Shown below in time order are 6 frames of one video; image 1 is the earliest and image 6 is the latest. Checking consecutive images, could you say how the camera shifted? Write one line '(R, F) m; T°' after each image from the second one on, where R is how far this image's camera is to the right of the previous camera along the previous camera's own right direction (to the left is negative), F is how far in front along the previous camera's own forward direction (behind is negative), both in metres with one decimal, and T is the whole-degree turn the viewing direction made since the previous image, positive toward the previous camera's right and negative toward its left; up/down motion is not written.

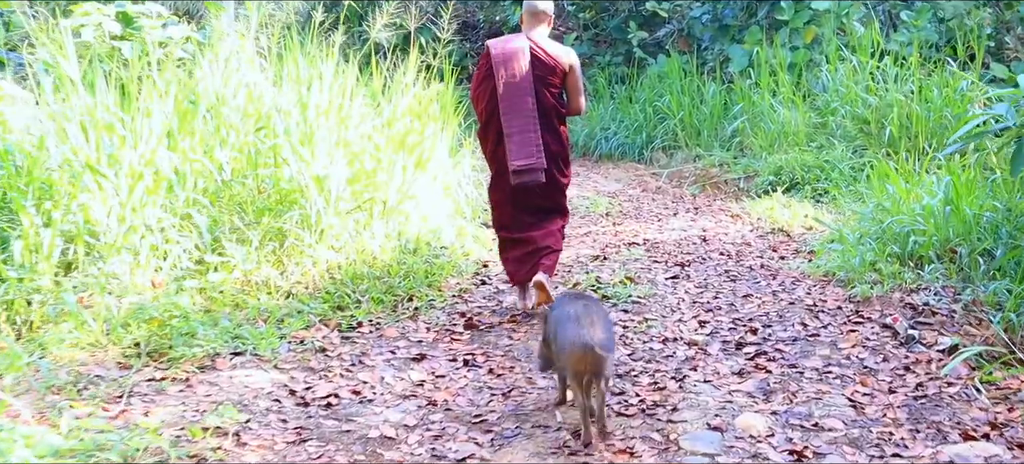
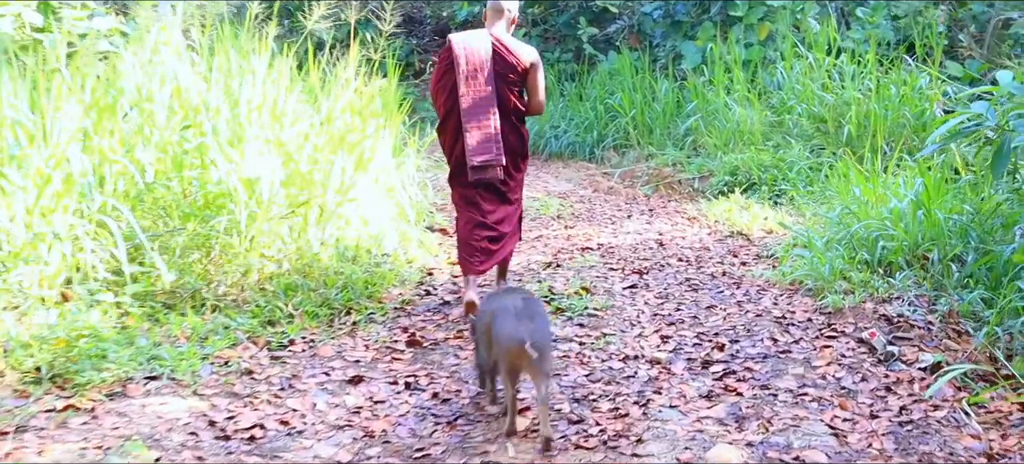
(0.0, +0.3) m; +2°
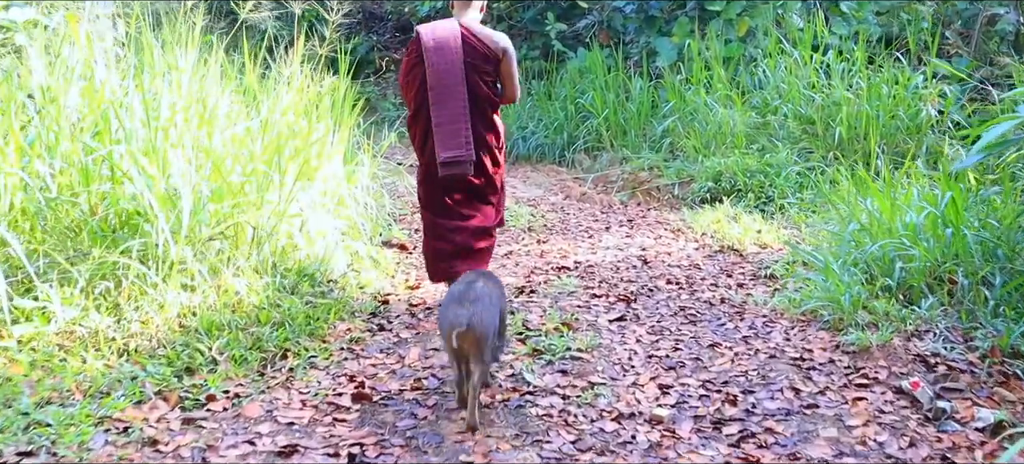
(0.0, +0.6) m; +2°
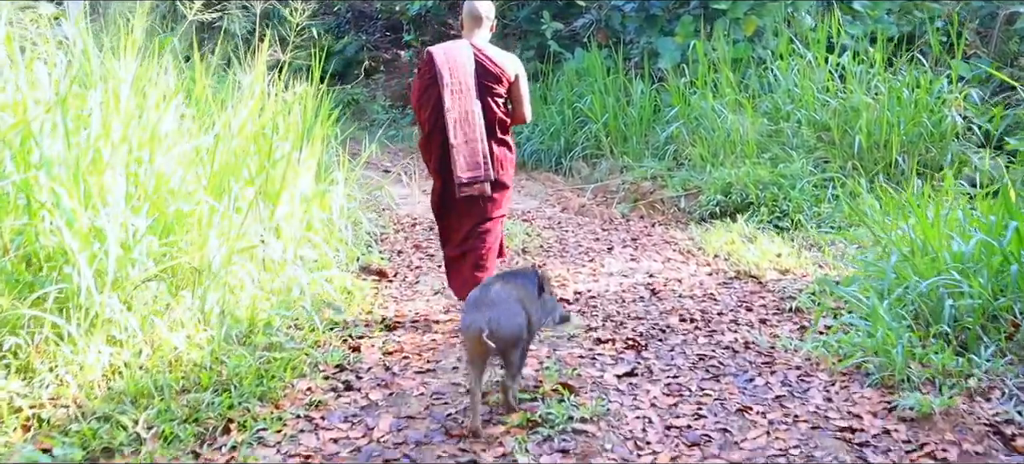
(0.0, +0.5) m; 0°
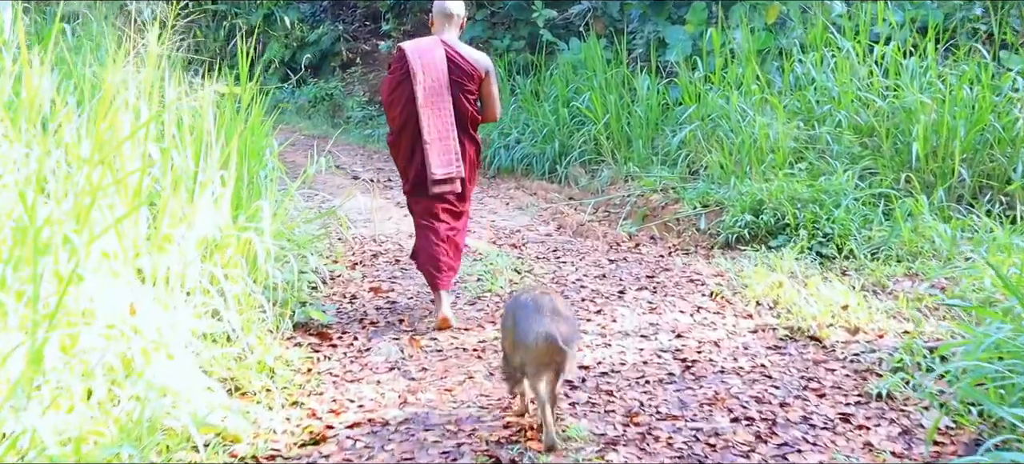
(0.0, +1.1) m; 0°
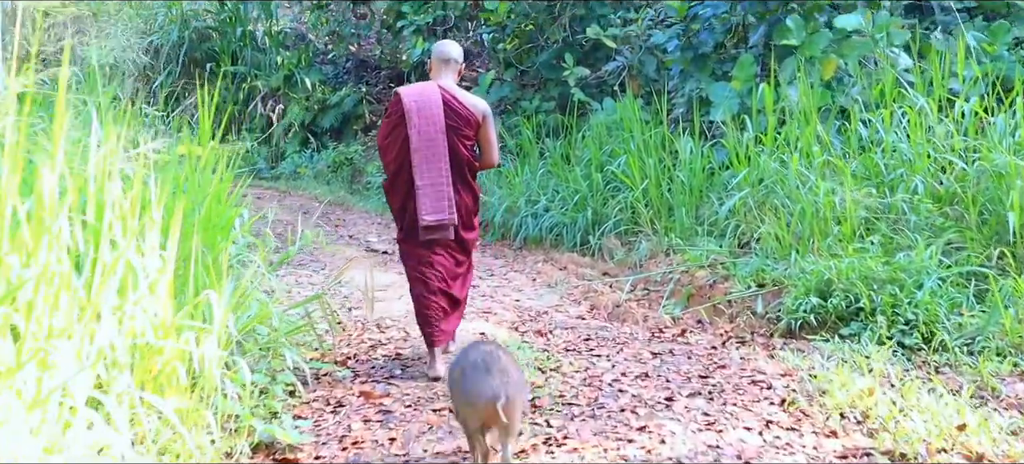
(0.0, +0.8) m; -2°
